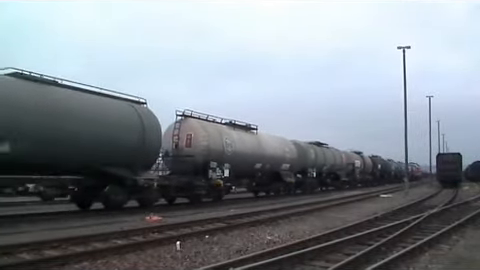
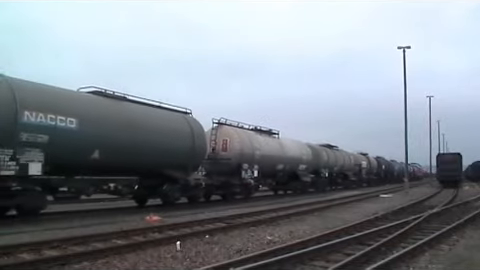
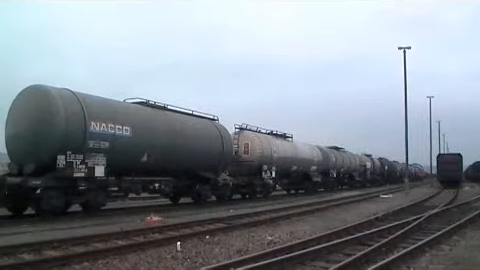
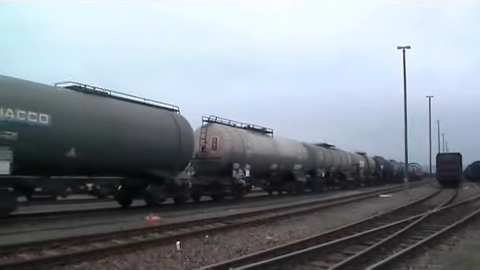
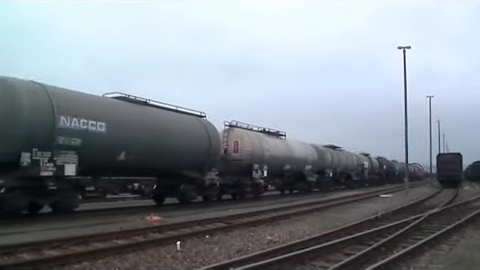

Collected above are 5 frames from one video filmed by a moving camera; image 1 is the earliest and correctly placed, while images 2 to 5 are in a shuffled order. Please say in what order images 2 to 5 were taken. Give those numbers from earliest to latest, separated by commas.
4, 2, 5, 3
